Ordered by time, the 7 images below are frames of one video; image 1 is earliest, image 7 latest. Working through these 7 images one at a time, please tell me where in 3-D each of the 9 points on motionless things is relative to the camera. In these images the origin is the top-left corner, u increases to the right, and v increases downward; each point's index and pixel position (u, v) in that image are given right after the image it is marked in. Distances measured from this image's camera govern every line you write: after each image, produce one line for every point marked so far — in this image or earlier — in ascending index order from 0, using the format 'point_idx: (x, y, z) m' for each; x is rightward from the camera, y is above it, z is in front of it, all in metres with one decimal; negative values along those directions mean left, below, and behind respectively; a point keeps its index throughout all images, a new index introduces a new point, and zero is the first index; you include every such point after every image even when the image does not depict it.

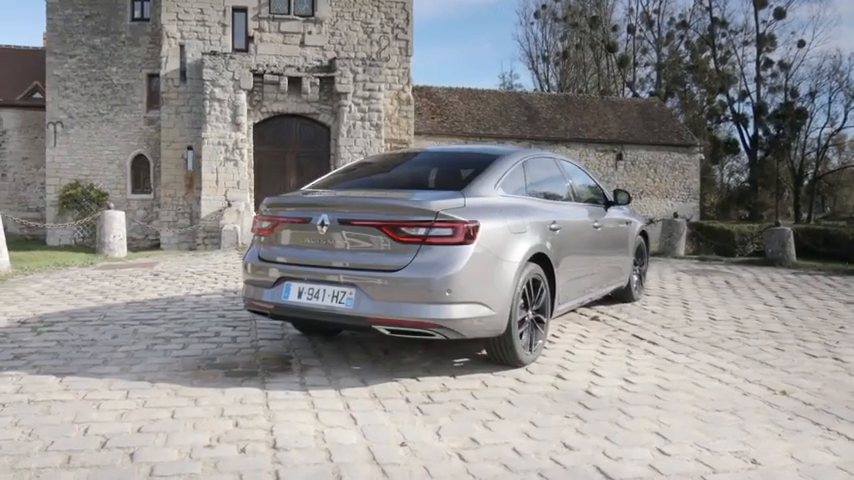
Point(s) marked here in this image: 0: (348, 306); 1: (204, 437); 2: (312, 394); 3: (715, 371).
0: (-0.5, -0.4, +4.3) m
1: (-1.0, -0.9, +3.4) m
2: (-0.6, -0.8, +4.1) m
3: (+1.8, -0.8, +4.8) m
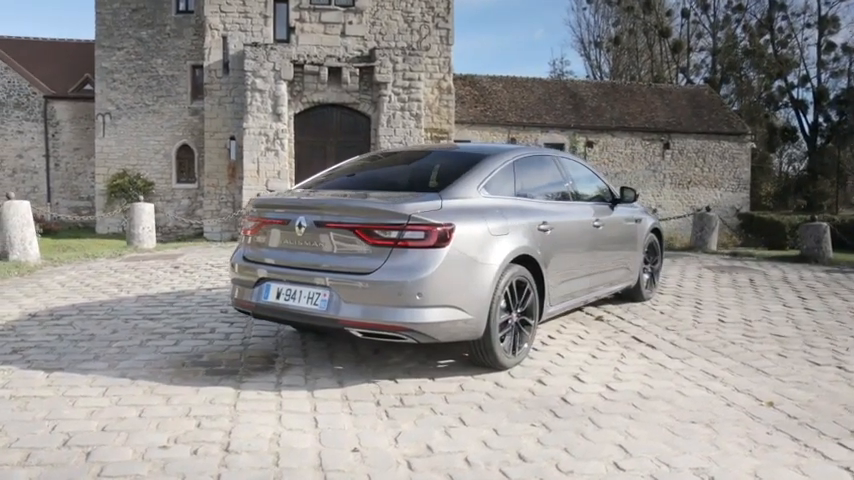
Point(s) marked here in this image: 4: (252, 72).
0: (-0.6, -0.4, +4.3) m
1: (-1.2, -0.9, +3.5) m
2: (-0.8, -0.8, +4.1) m
3: (+1.7, -0.9, +4.7) m
4: (-4.4, +4.3, +19.2) m
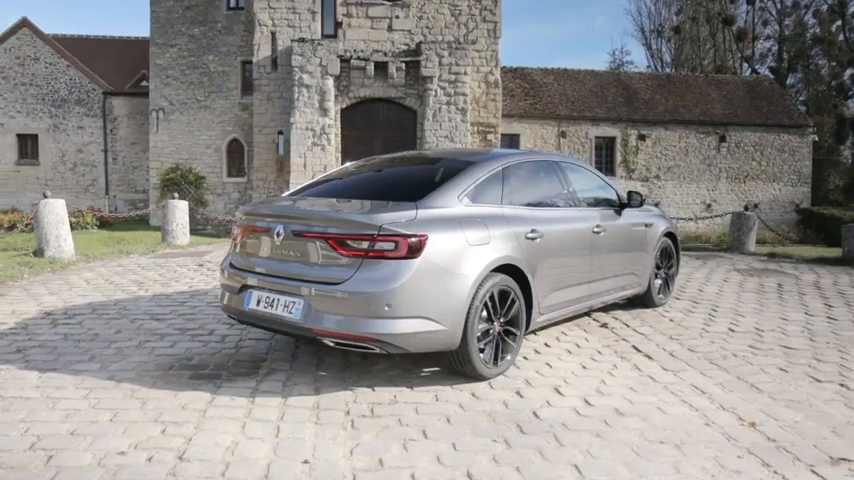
0: (-0.8, -0.4, +4.4) m
1: (-1.4, -1.0, +3.6) m
2: (-1.0, -0.9, +4.2) m
3: (+1.6, -0.9, +4.6) m
4: (-3.3, +4.4, +19.5) m
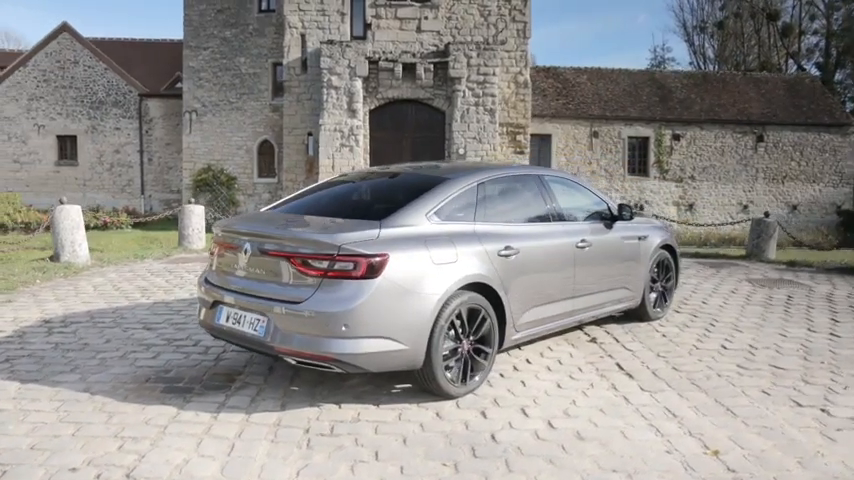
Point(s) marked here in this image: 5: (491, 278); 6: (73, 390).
0: (-1.0, -0.6, +4.4) m
1: (-1.7, -1.1, +3.7) m
2: (-1.2, -1.0, +4.3) m
3: (+1.4, -1.1, +4.5) m
4: (-2.6, +4.4, +19.6) m
5: (+0.4, -0.2, +4.8) m
6: (-2.2, -0.9, +4.7) m
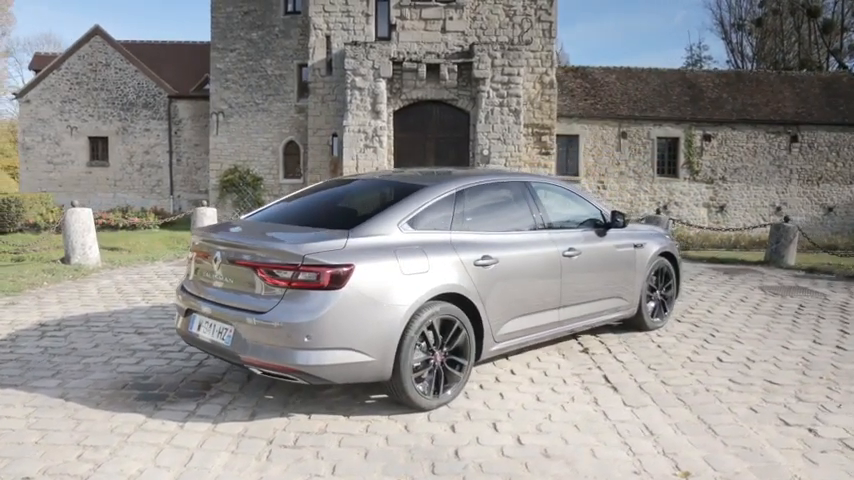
0: (-1.2, -0.6, +4.4) m
1: (-1.9, -1.1, +3.7) m
2: (-1.4, -1.1, +4.3) m
3: (+1.2, -1.1, +4.3) m
4: (-2.0, +4.4, +19.7) m
5: (+0.2, -0.3, +4.7) m
6: (-2.4, -1.0, +4.7) m
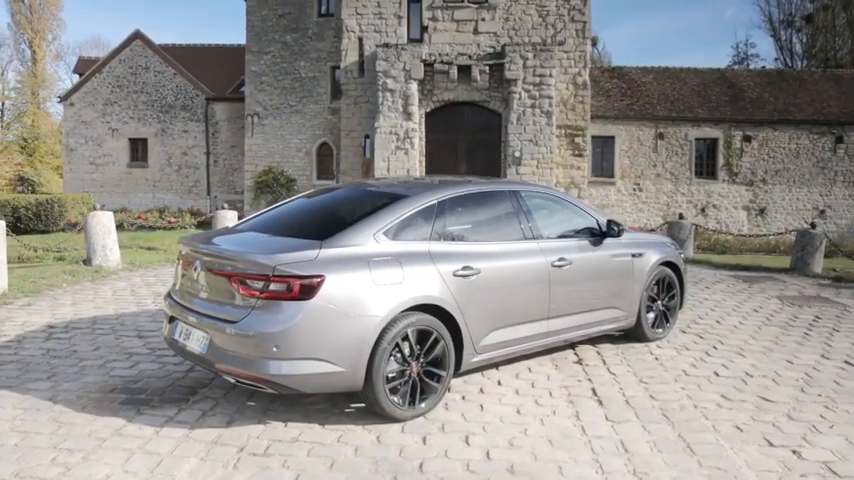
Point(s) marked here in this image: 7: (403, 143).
0: (-1.3, -0.7, +4.5) m
1: (-2.1, -1.2, +3.8) m
2: (-1.5, -1.1, +4.3) m
3: (+1.0, -1.2, +4.3) m
4: (-1.2, +4.4, +19.7) m
5: (+0.1, -0.4, +4.7) m
6: (-2.5, -1.0, +4.9) m
7: (-0.6, +2.6, +20.0) m
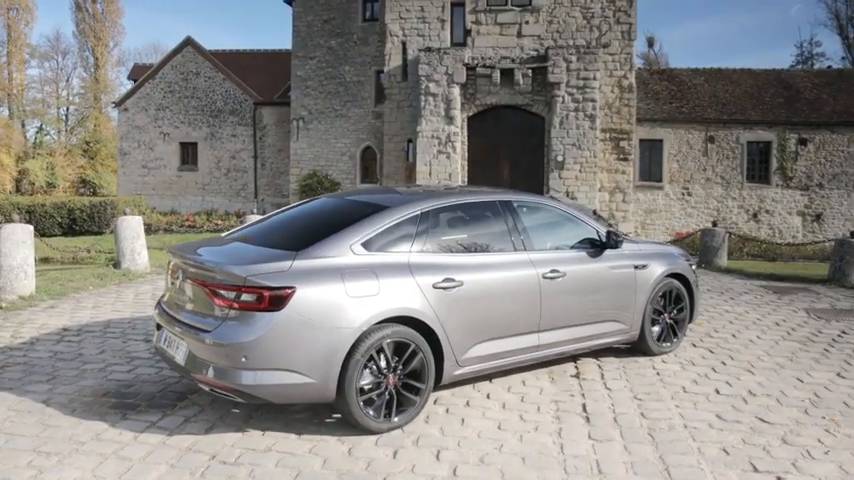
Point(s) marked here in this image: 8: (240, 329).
0: (-1.5, -0.7, +4.5) m
1: (-2.3, -1.2, +4.0) m
2: (-1.7, -1.2, +4.4) m
3: (+0.9, -1.3, +4.2) m
4: (-0.1, +4.3, +19.8) m
5: (0.0, -0.4, +4.6) m
6: (-2.6, -1.1, +5.0) m
7: (+0.5, +2.4, +20.0) m
8: (-1.0, -0.5, +4.2) m
